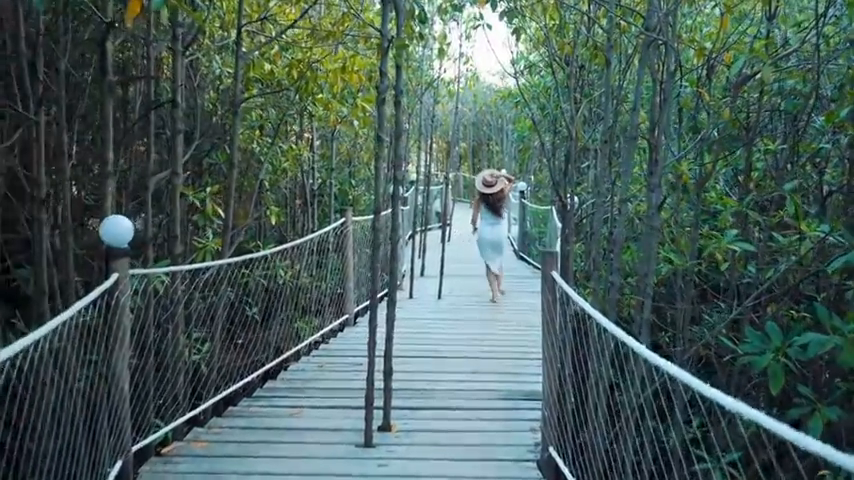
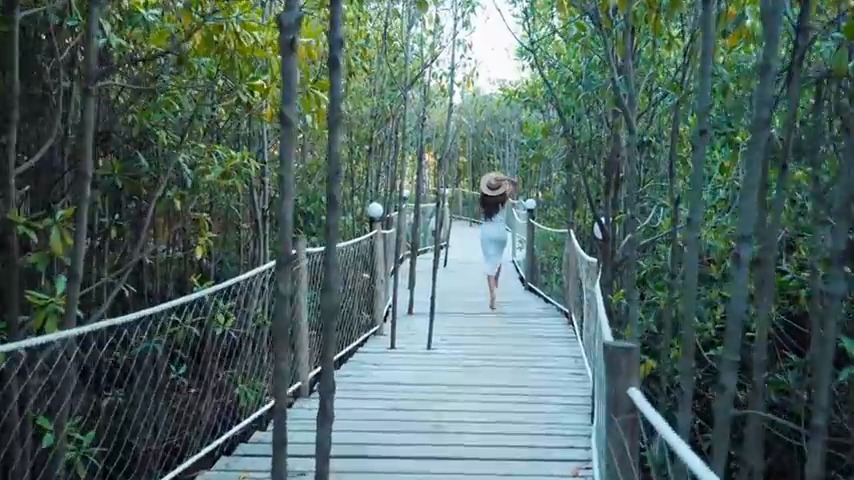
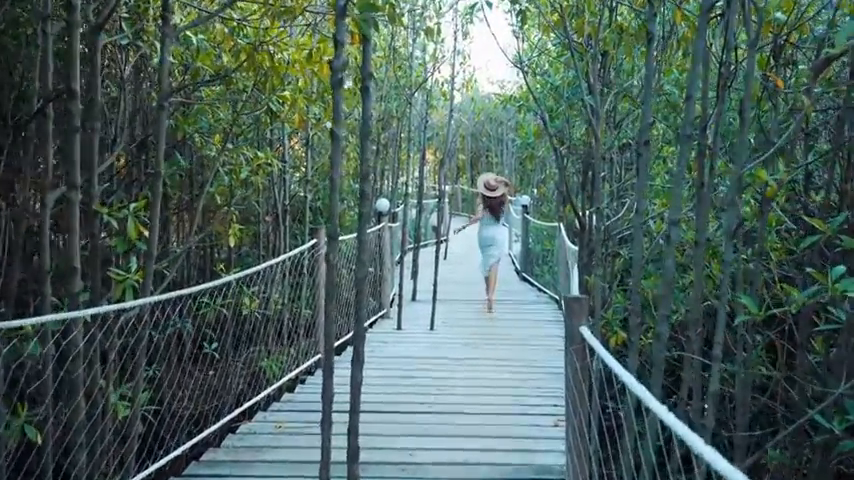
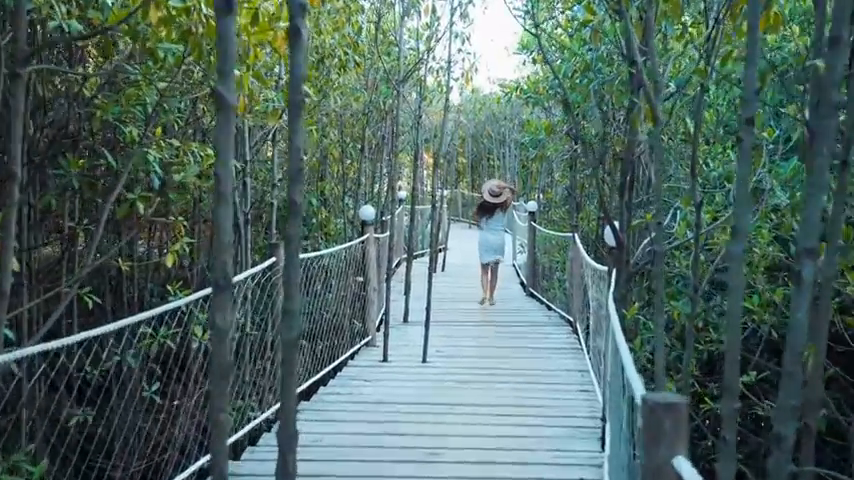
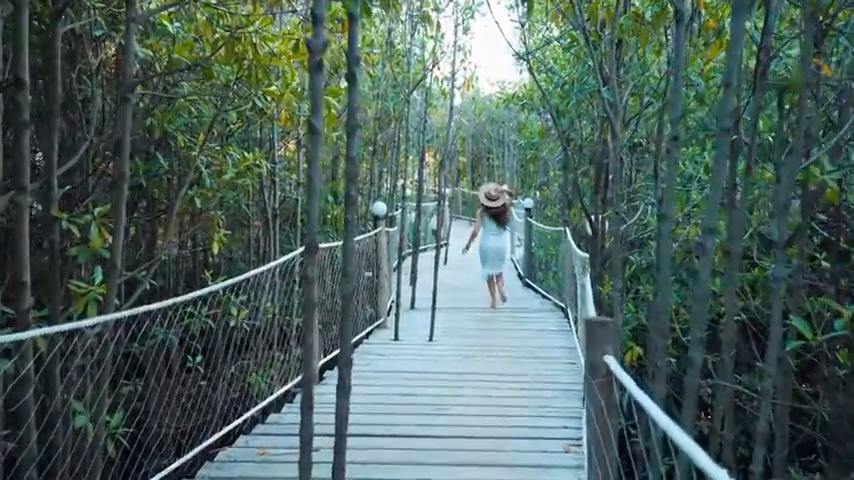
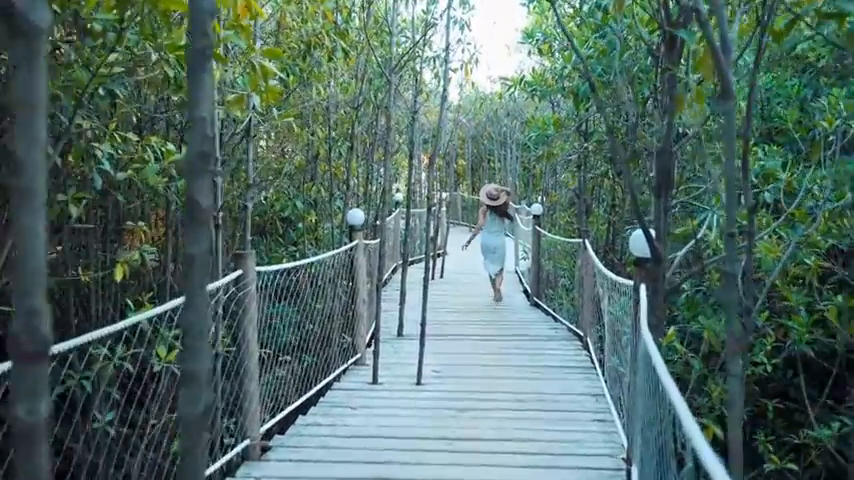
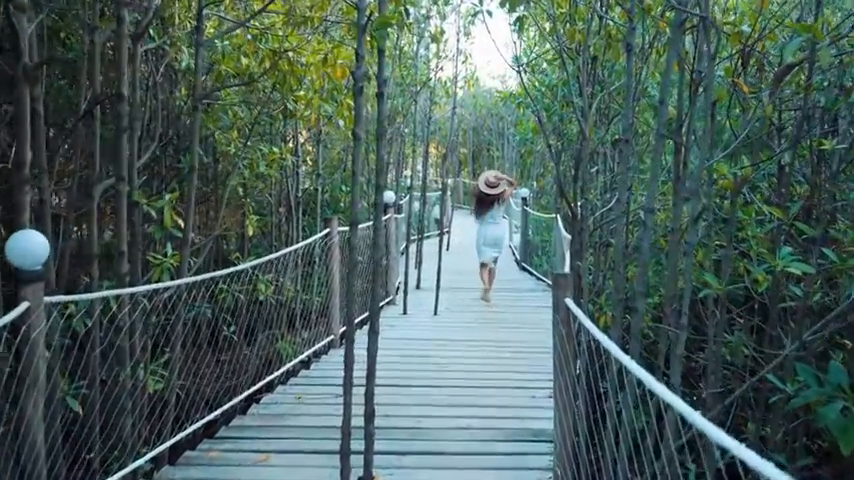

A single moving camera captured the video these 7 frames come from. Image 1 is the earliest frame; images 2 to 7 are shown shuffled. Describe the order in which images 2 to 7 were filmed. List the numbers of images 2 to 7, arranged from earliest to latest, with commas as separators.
7, 3, 5, 2, 4, 6
